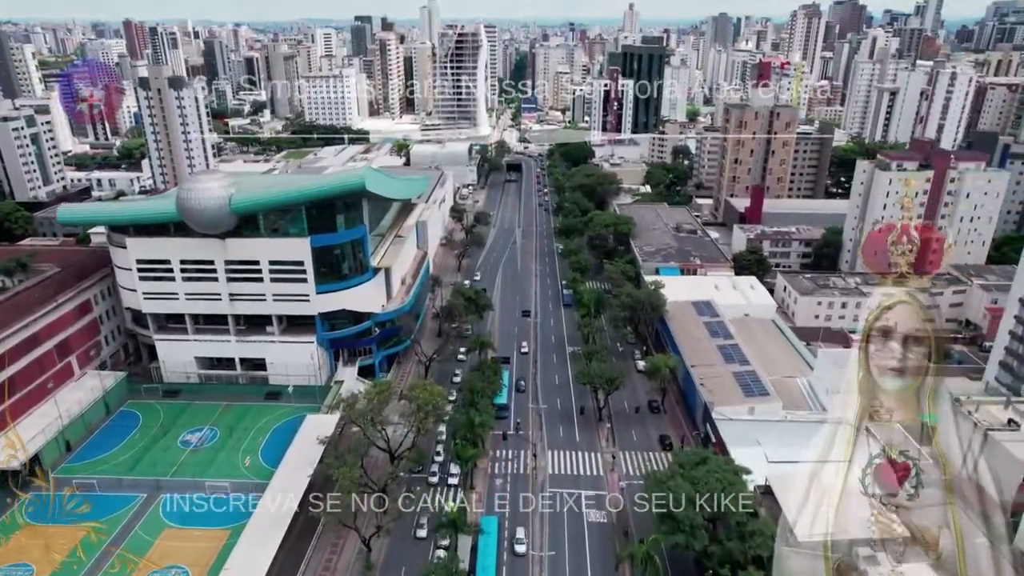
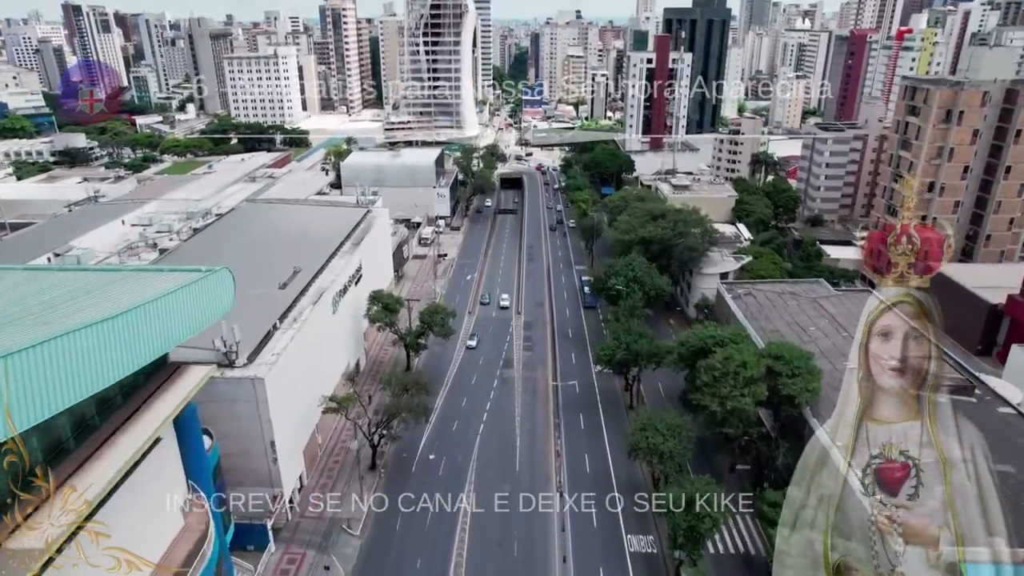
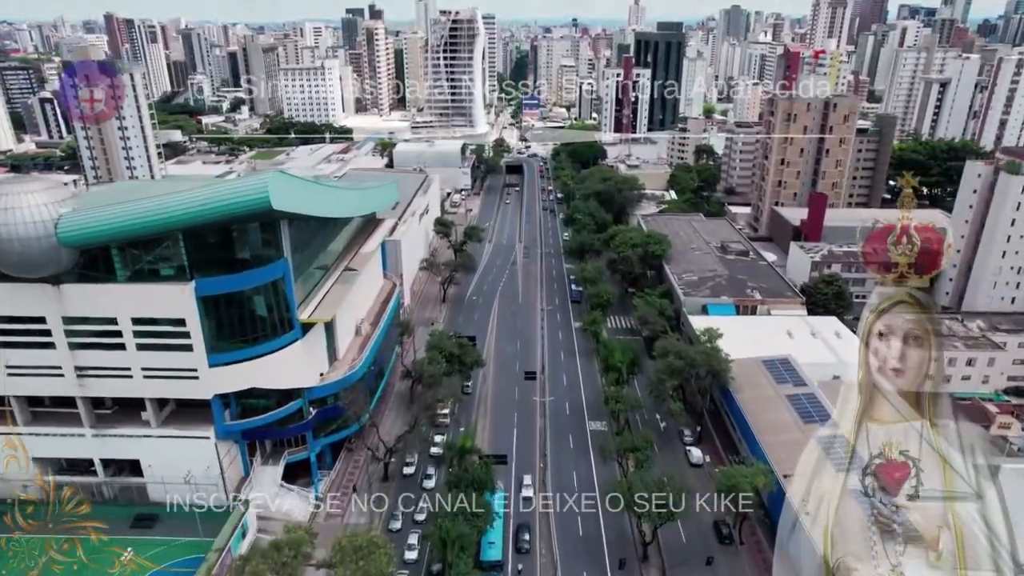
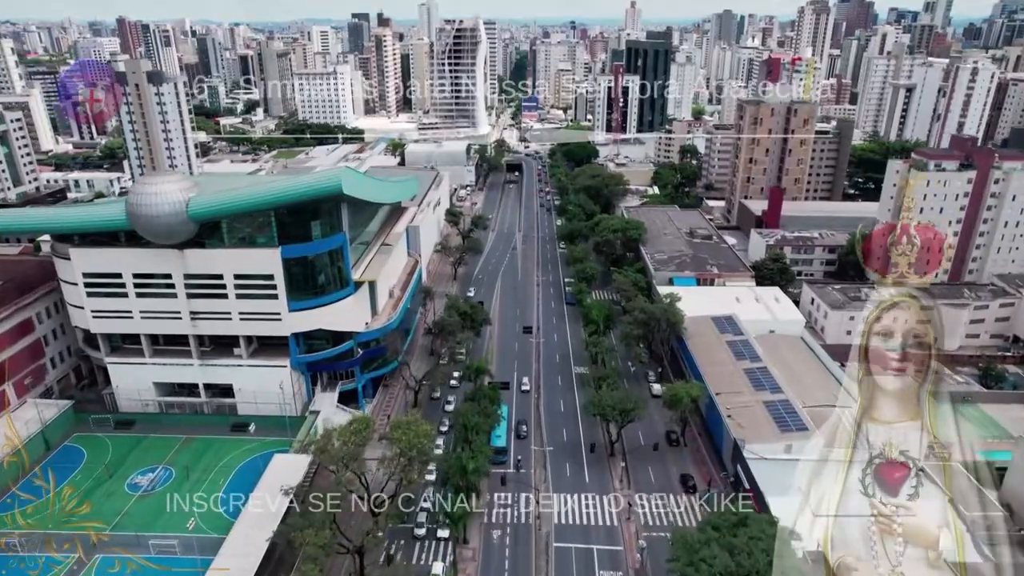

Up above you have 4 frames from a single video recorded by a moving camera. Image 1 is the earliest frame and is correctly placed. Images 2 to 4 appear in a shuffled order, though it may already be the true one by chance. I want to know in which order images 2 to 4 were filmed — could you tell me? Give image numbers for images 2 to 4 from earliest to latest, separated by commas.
4, 3, 2
